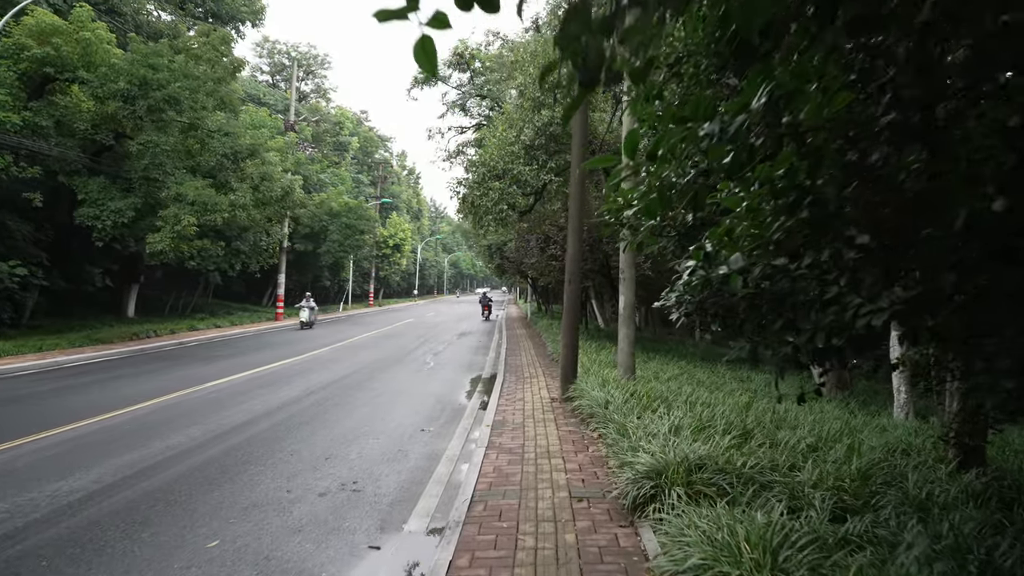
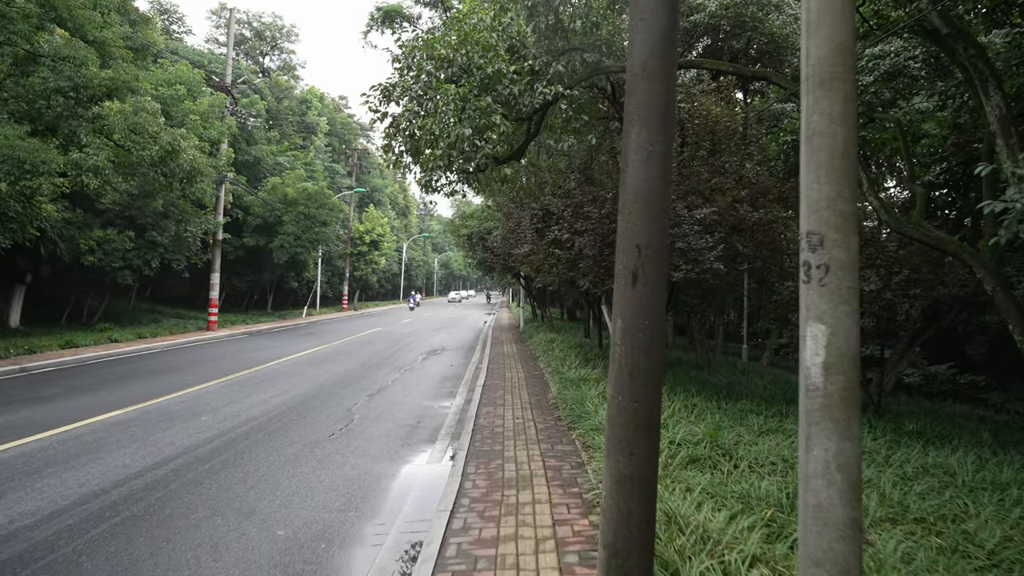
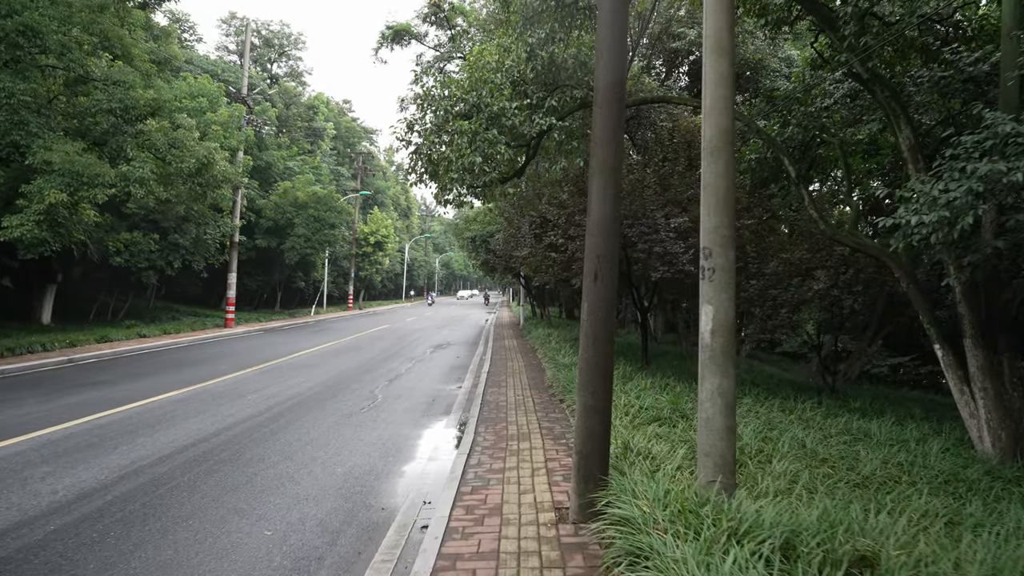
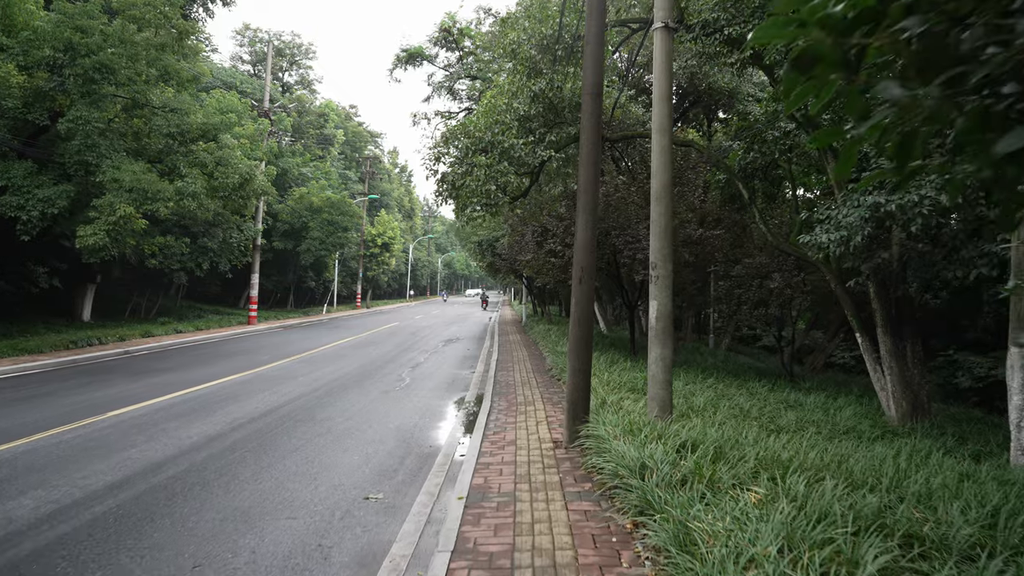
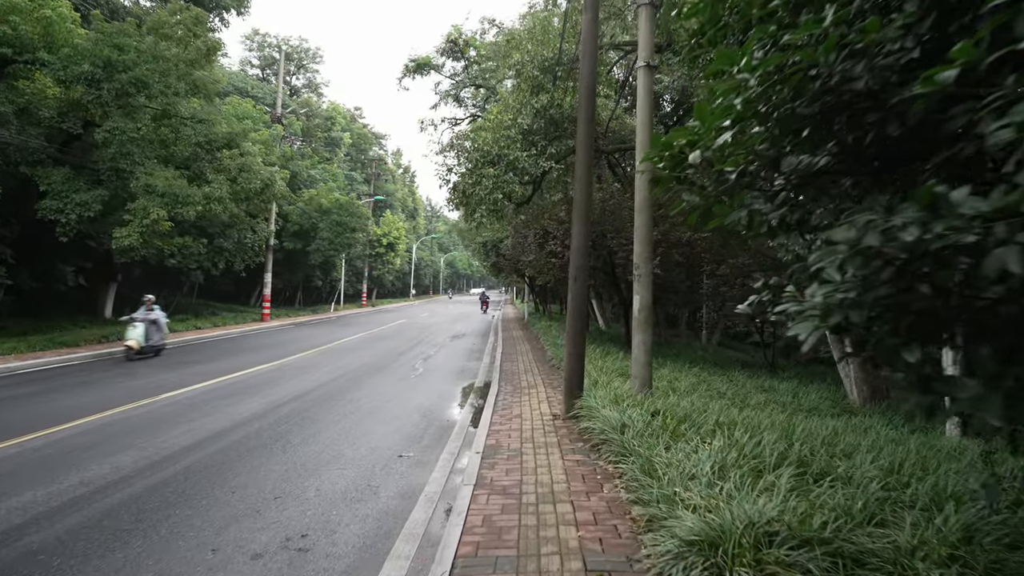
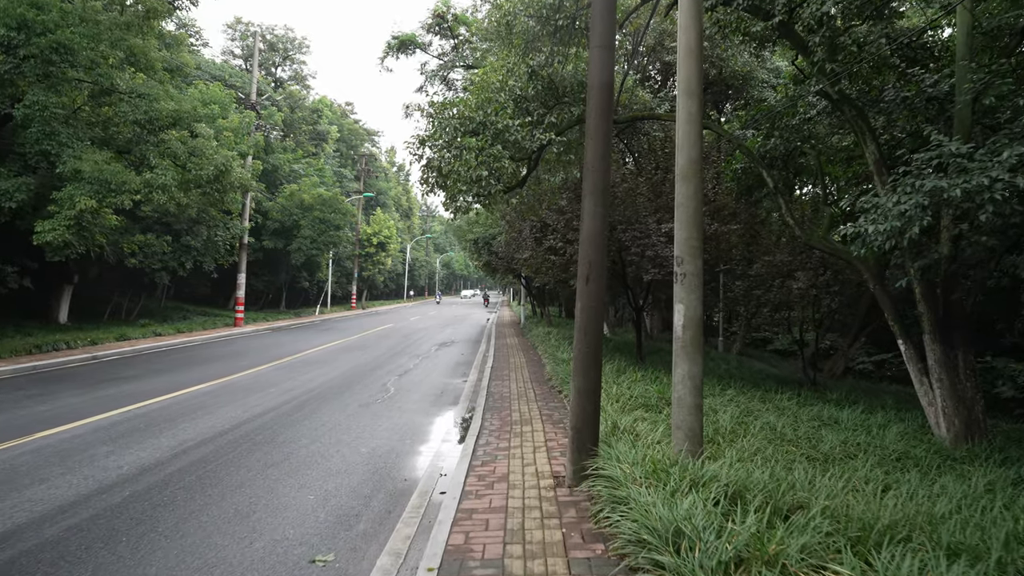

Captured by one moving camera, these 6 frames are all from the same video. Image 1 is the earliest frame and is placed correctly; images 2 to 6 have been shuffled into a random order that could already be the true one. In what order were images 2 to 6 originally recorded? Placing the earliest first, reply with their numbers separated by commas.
5, 4, 6, 3, 2
